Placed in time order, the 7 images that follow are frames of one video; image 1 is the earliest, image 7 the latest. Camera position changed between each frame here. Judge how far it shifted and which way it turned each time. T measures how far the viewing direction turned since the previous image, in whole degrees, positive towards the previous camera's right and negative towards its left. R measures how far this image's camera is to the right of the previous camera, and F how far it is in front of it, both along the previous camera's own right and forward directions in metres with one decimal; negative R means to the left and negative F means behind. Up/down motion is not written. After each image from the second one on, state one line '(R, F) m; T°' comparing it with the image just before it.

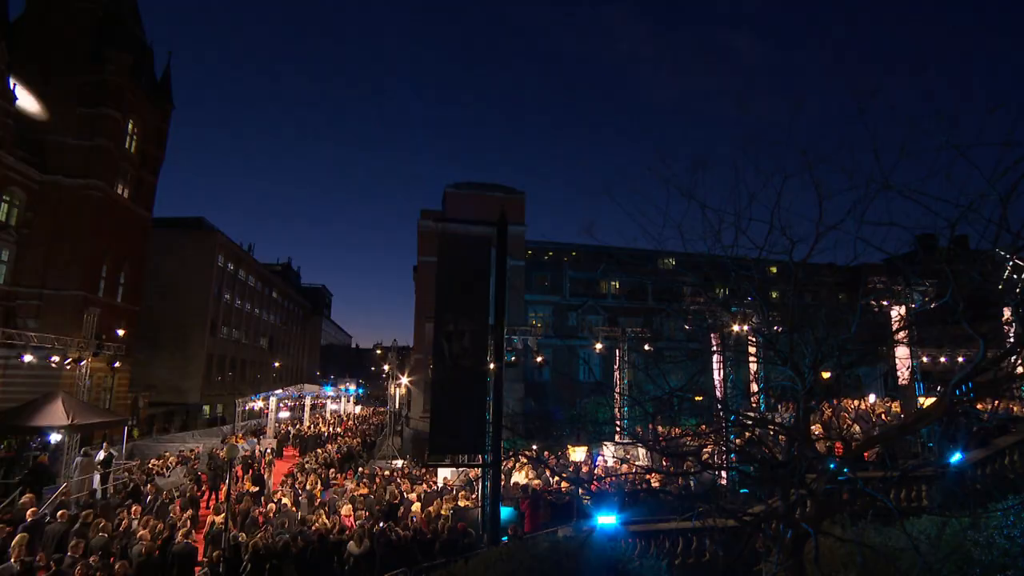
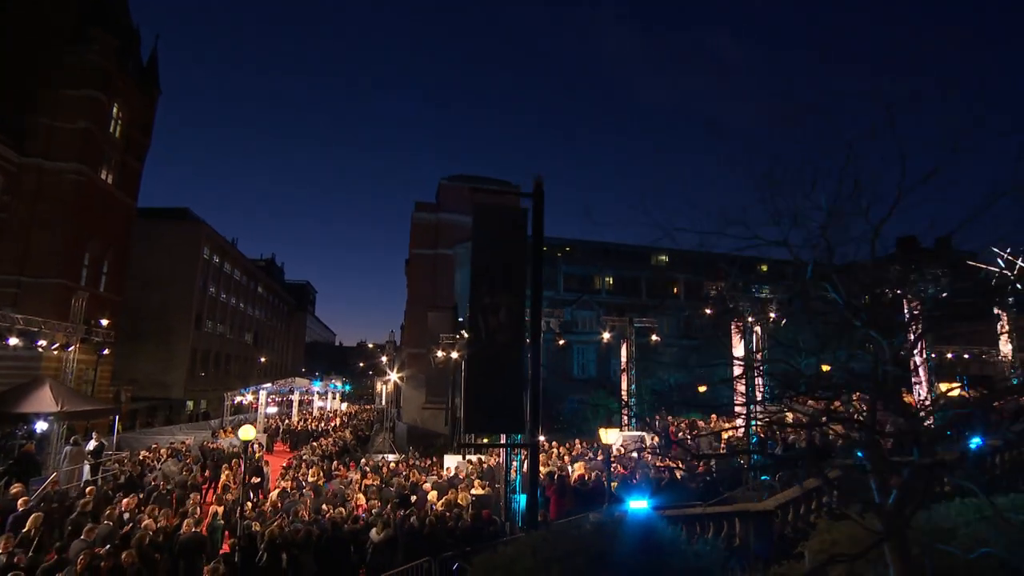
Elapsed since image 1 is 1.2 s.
(-0.9, +0.5) m; +2°
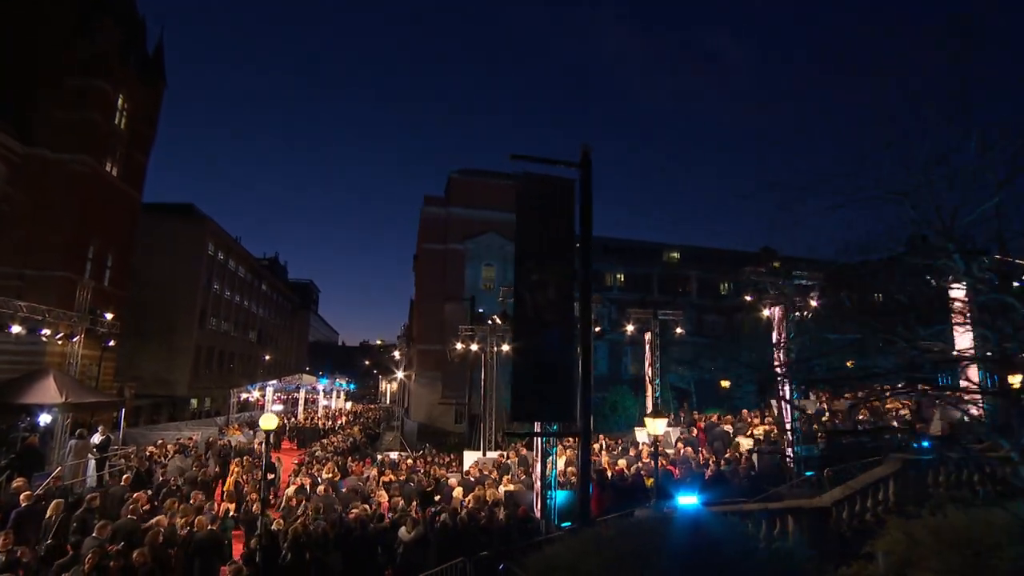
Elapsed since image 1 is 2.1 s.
(-0.7, +0.8) m; 0°
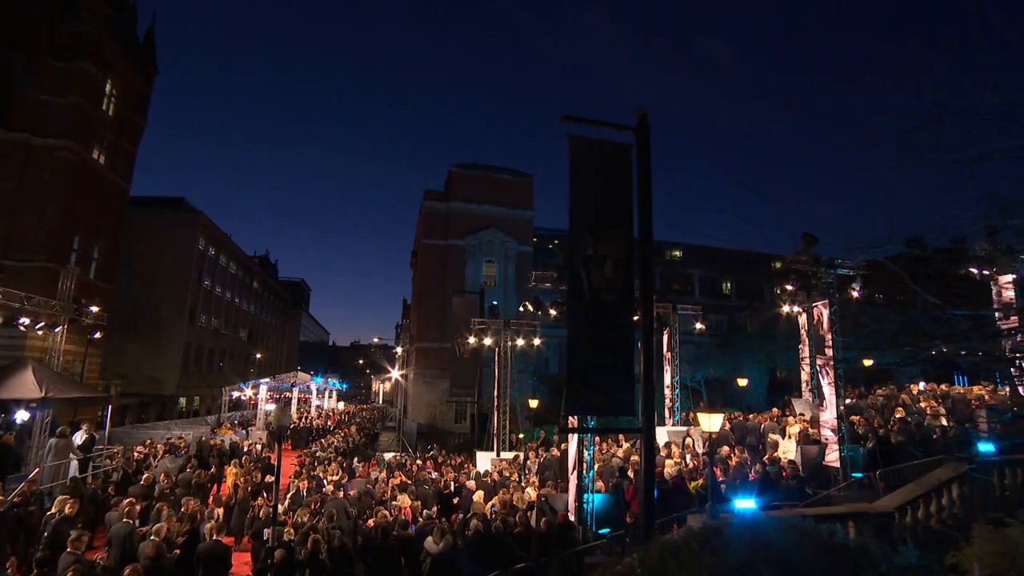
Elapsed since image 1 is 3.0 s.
(-0.8, +1.1) m; +1°
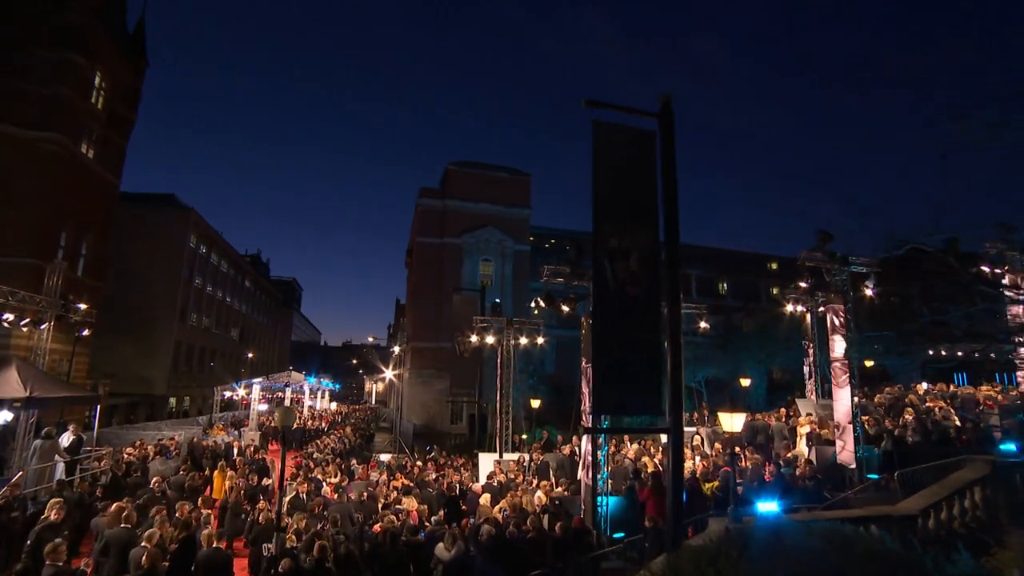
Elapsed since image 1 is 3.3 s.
(-0.3, +0.4) m; +1°
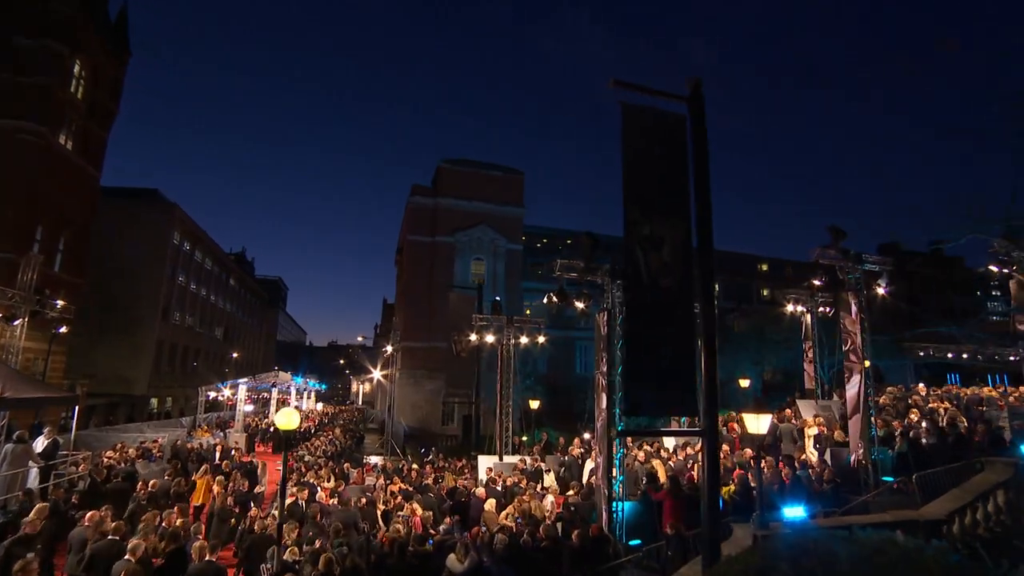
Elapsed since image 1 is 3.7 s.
(-0.4, +0.5) m; +1°
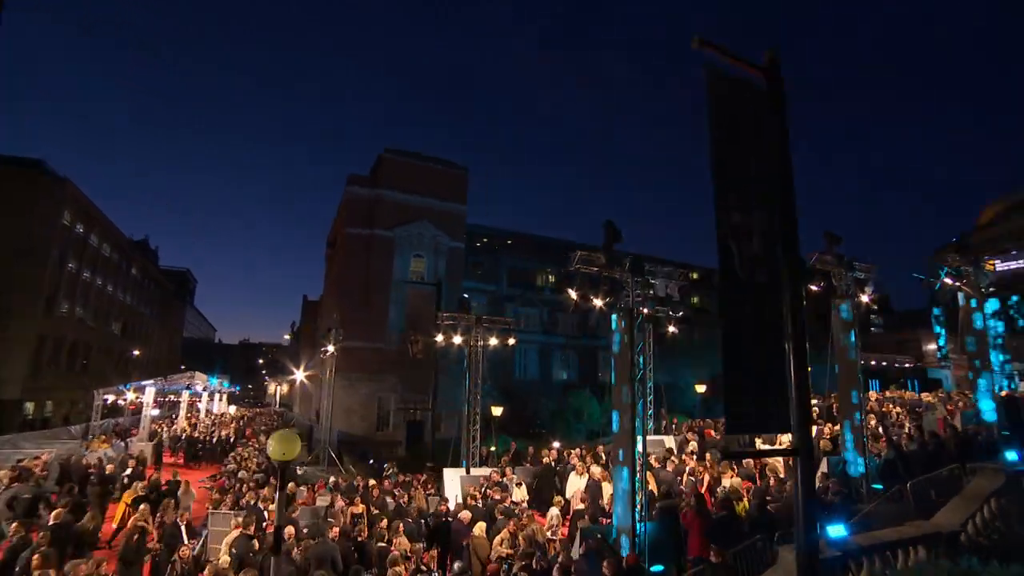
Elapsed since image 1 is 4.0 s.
(-1.3, +1.4) m; +8°
